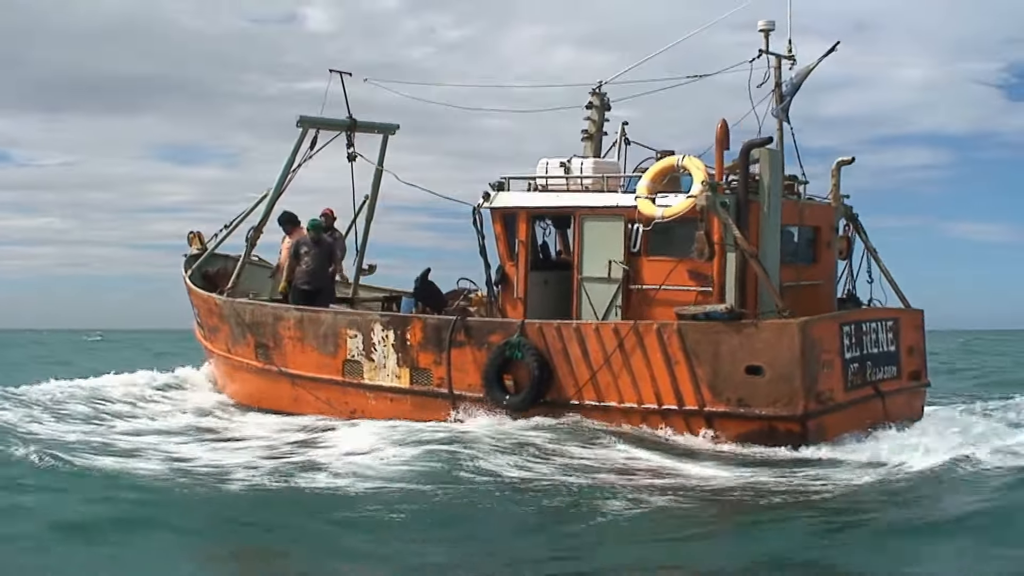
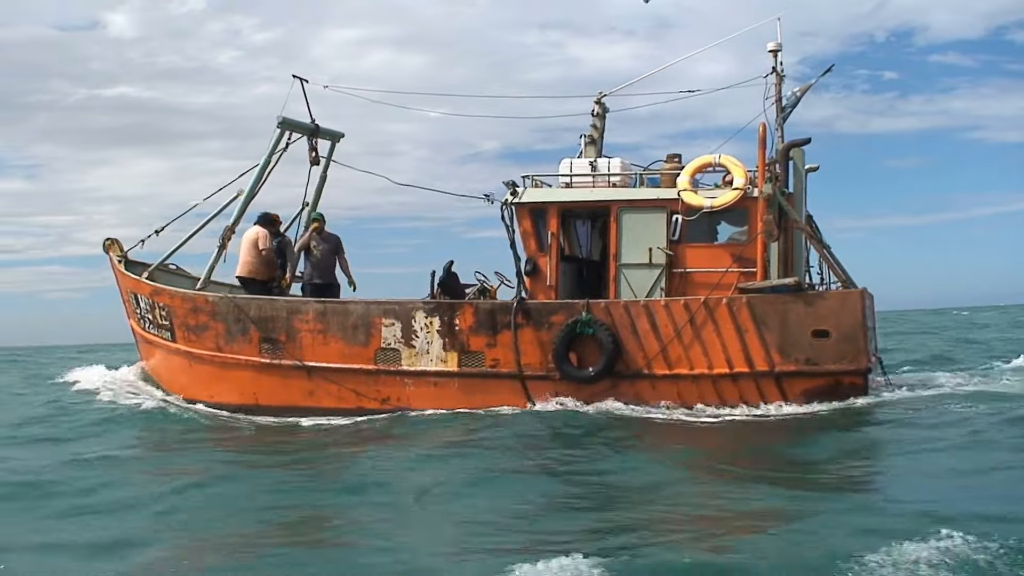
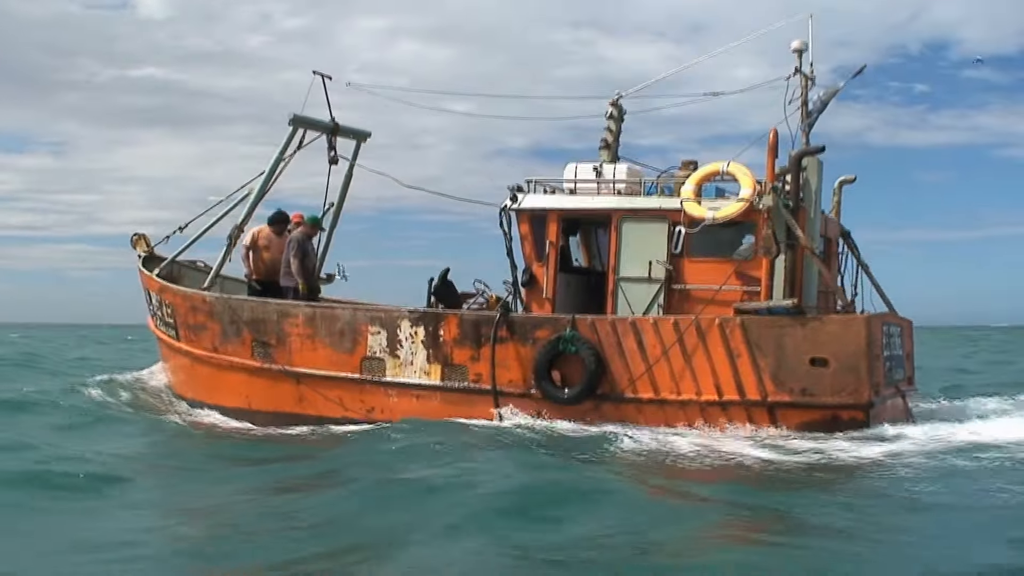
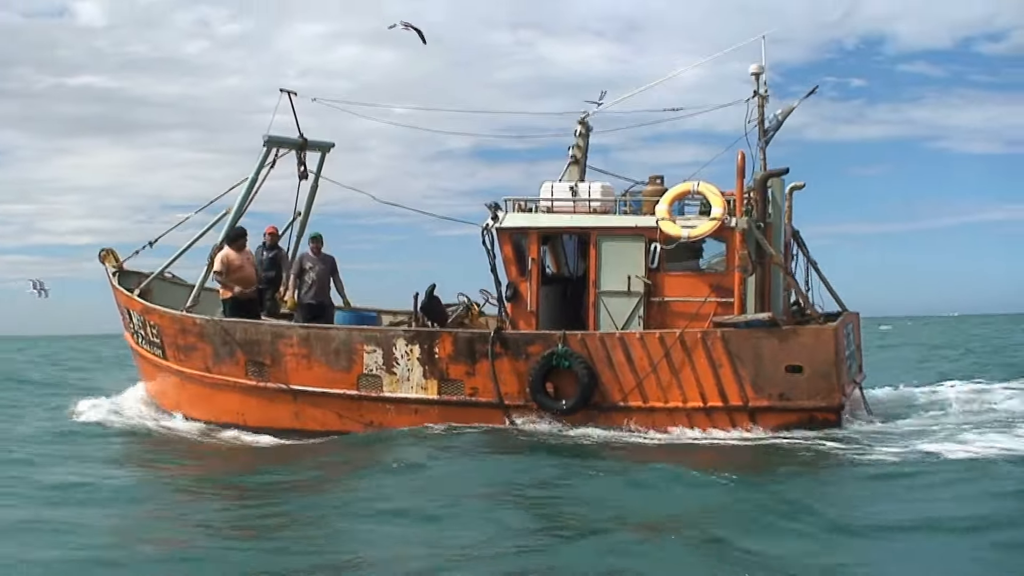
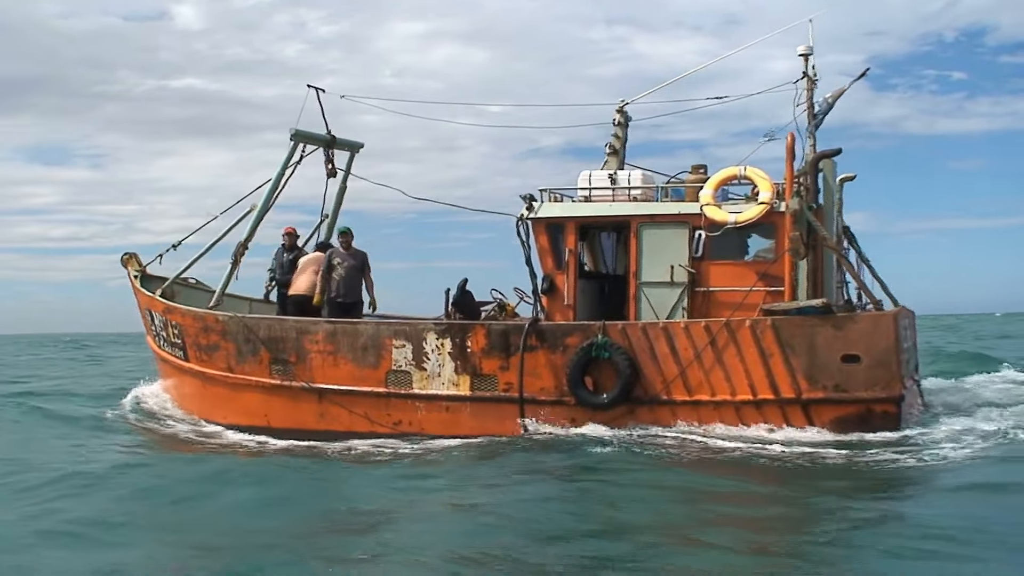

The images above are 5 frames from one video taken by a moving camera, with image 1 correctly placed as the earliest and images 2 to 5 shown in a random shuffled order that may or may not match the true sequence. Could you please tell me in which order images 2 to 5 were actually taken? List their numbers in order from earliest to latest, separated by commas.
3, 4, 2, 5
